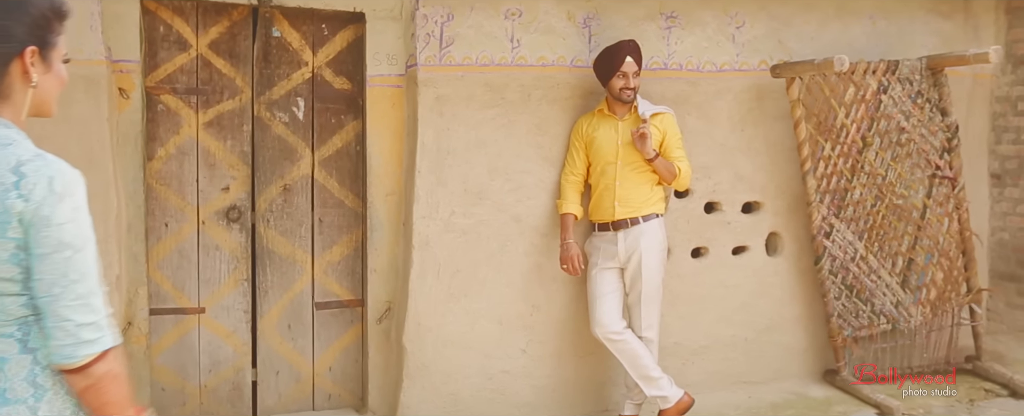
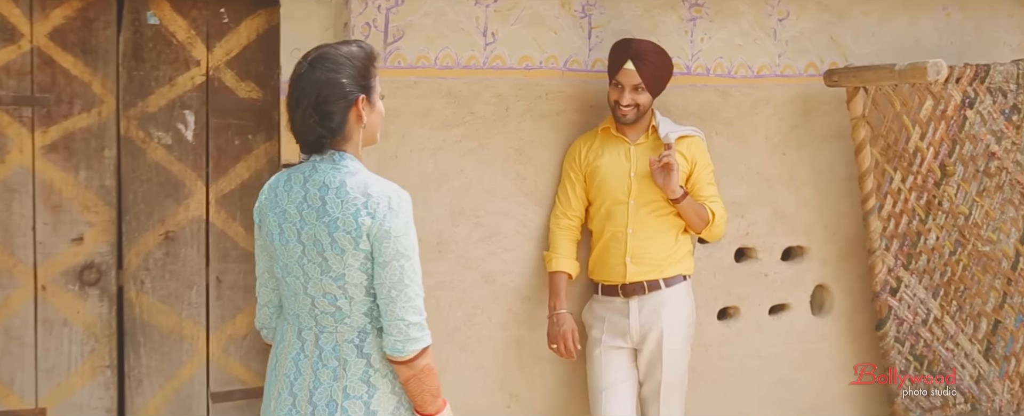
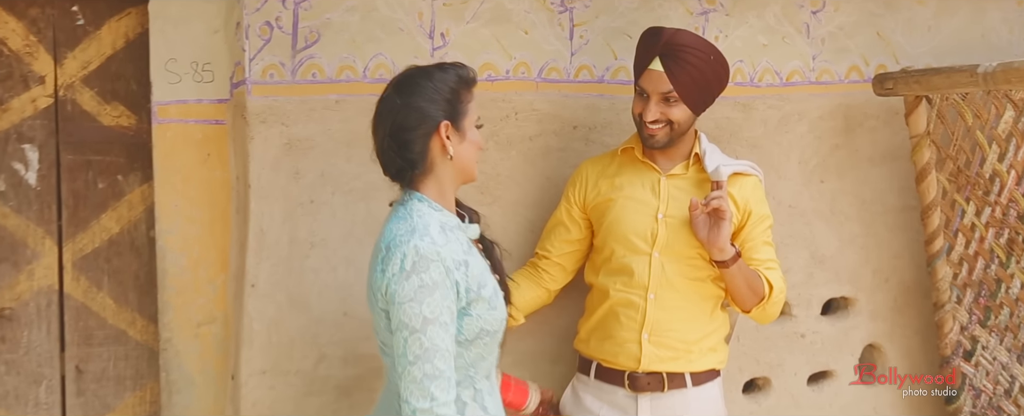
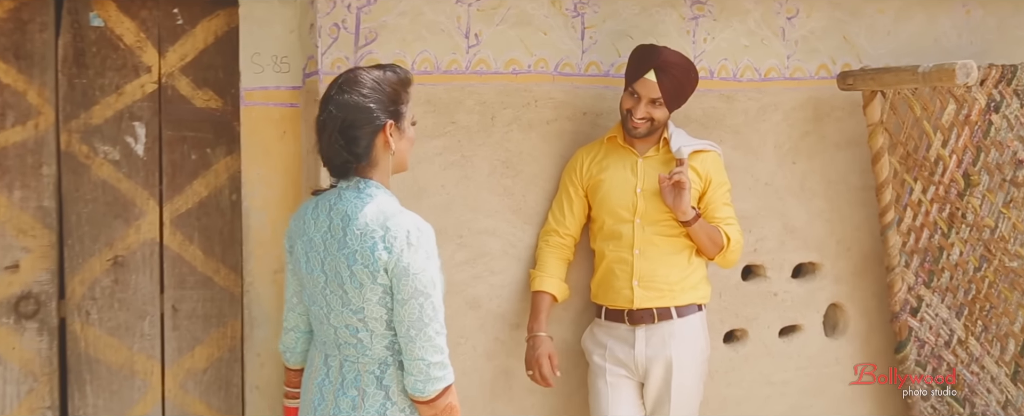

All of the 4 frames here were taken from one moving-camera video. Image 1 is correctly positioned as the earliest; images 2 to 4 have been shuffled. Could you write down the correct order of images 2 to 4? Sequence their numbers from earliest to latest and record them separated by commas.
2, 4, 3
